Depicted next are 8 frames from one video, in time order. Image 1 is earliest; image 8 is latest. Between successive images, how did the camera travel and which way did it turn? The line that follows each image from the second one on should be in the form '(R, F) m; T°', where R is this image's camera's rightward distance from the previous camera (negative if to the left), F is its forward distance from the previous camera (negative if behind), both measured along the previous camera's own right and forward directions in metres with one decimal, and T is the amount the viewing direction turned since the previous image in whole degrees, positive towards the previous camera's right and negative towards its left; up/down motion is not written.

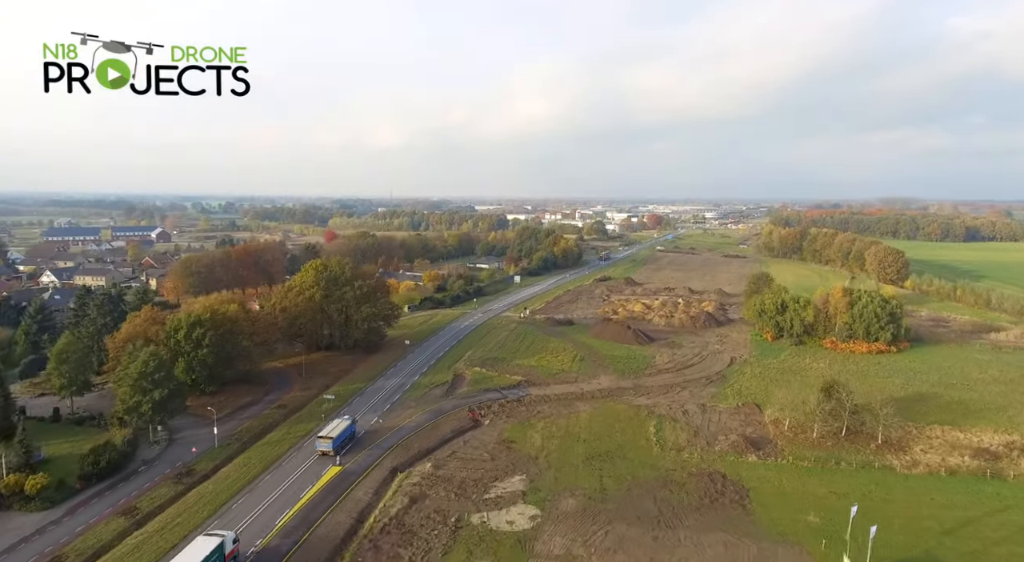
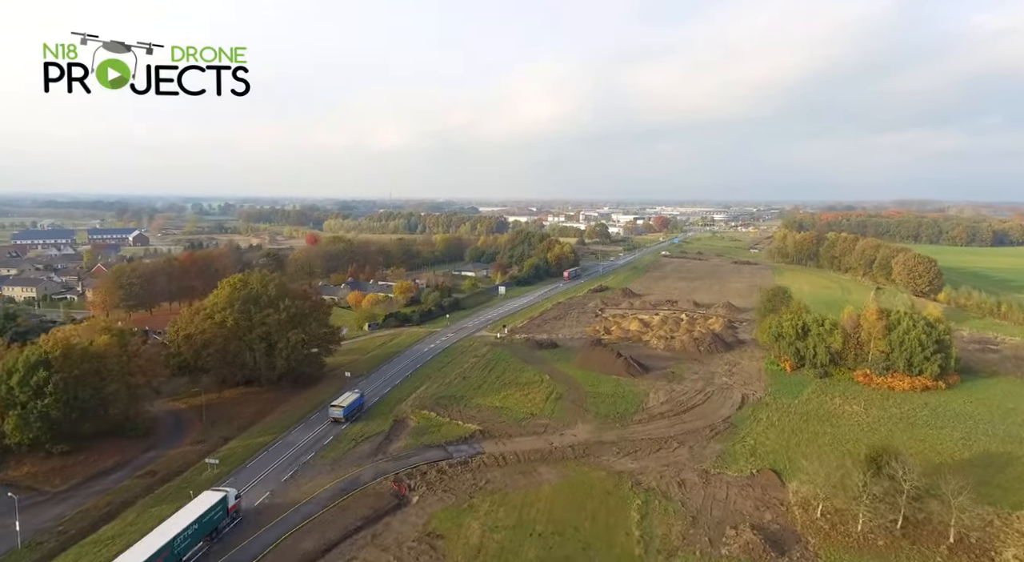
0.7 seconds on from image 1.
(+2.5, +7.8) m; -1°
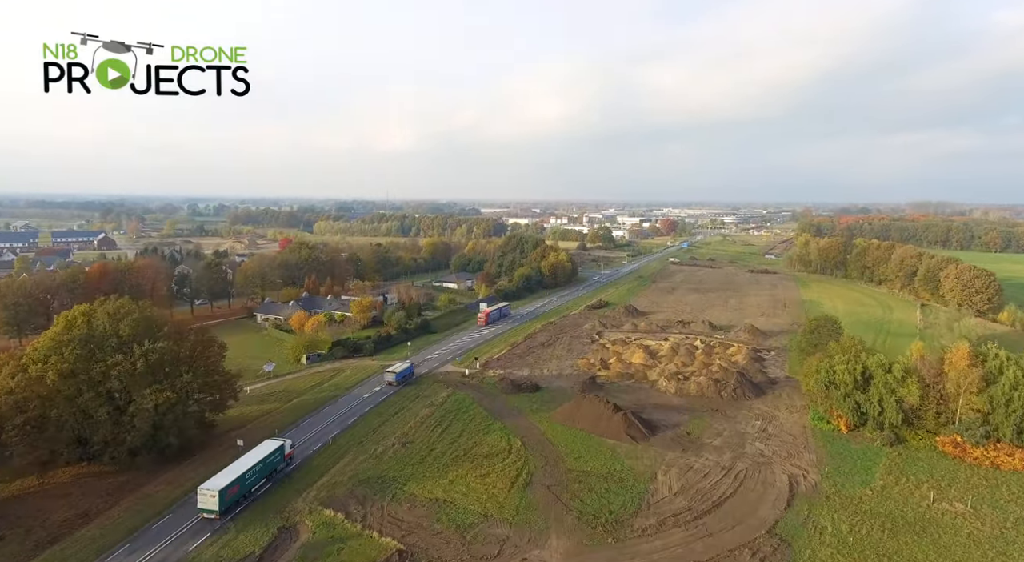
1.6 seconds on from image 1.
(+2.0, +10.1) m; -1°
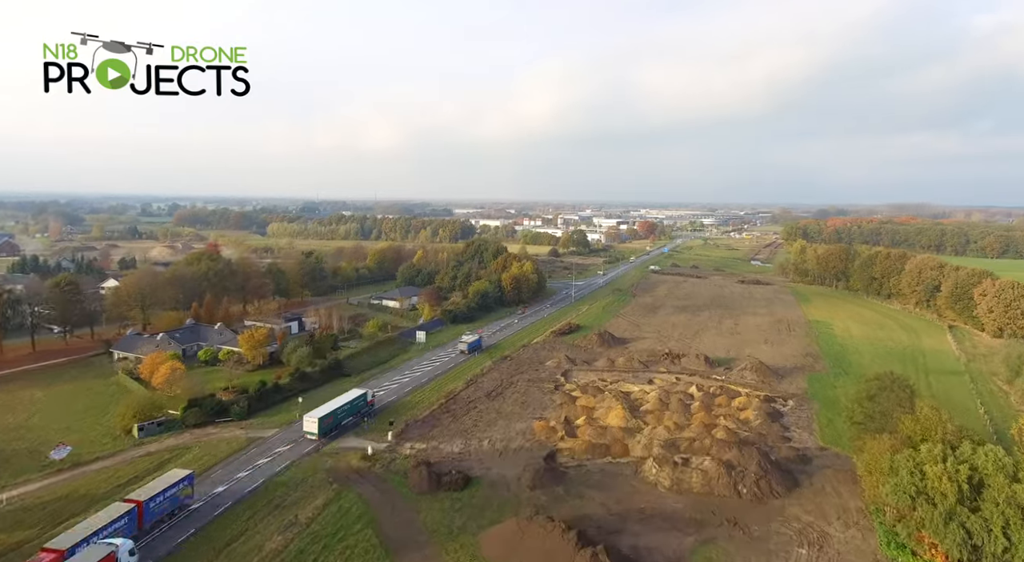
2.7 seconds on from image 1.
(+2.2, +11.8) m; +2°
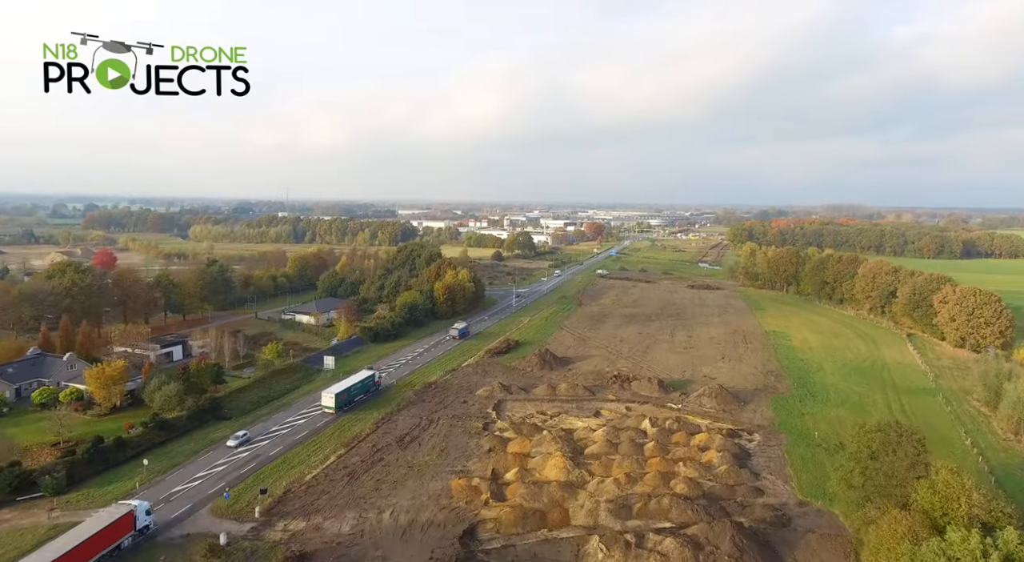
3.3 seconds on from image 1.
(+1.4, +6.2) m; +4°
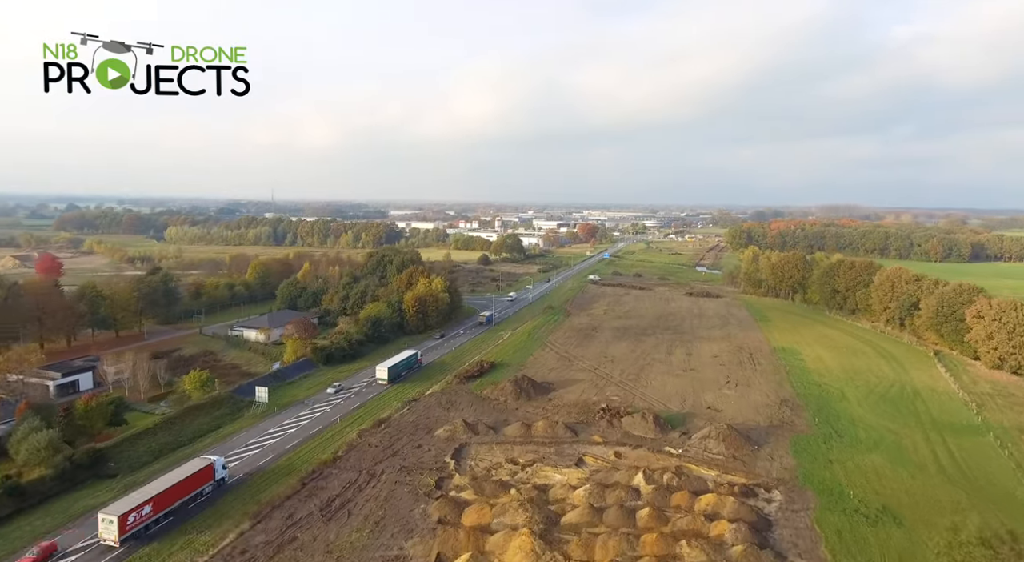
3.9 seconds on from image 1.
(+1.4, +6.2) m; 0°
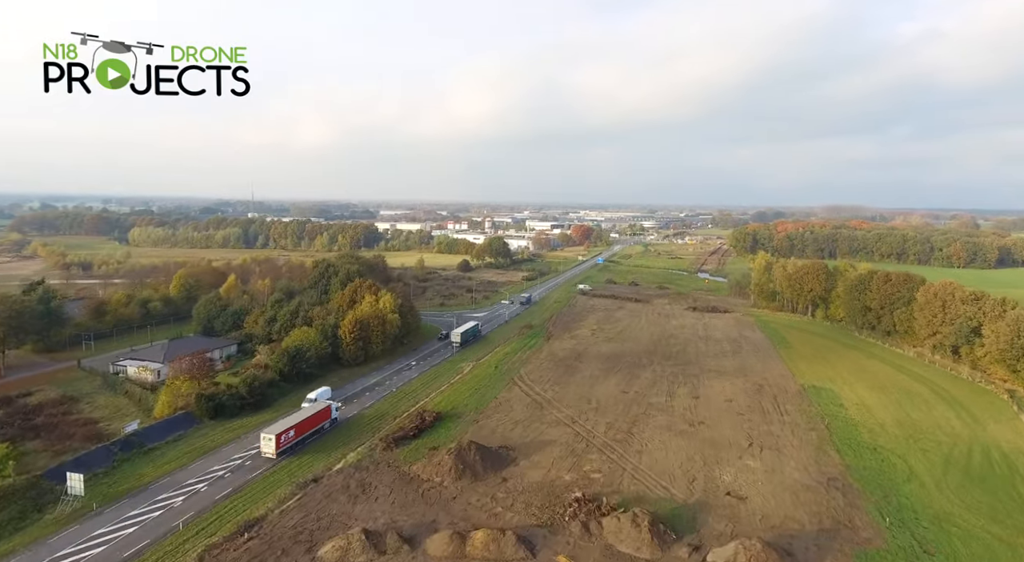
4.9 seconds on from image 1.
(+2.3, +10.3) m; 0°
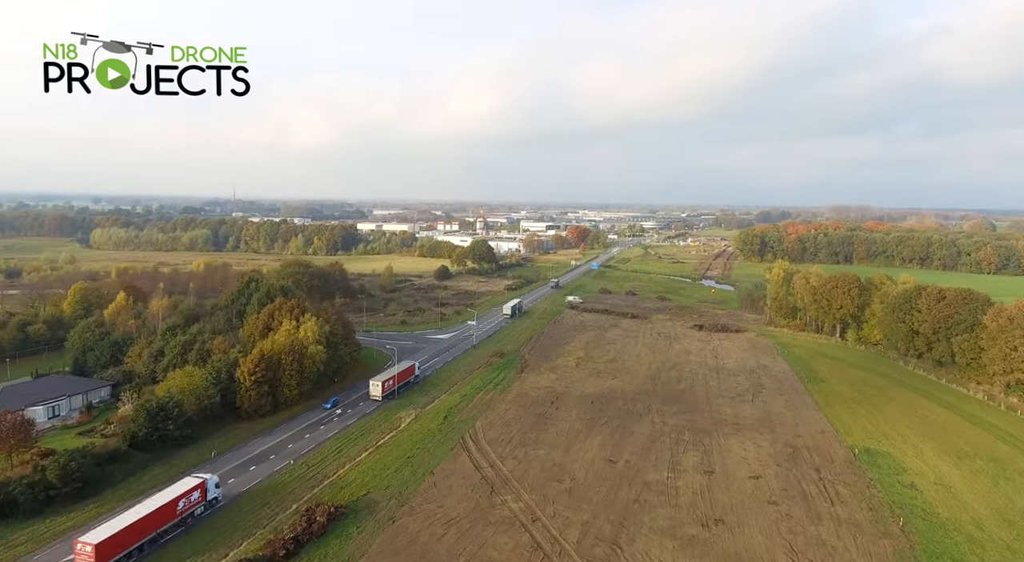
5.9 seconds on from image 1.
(+2.3, +10.1) m; 0°
